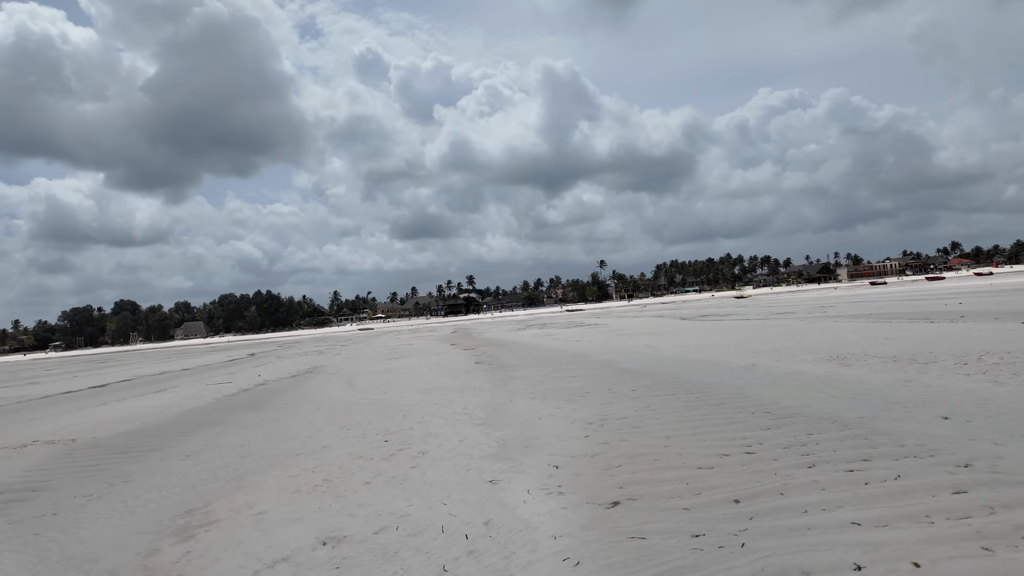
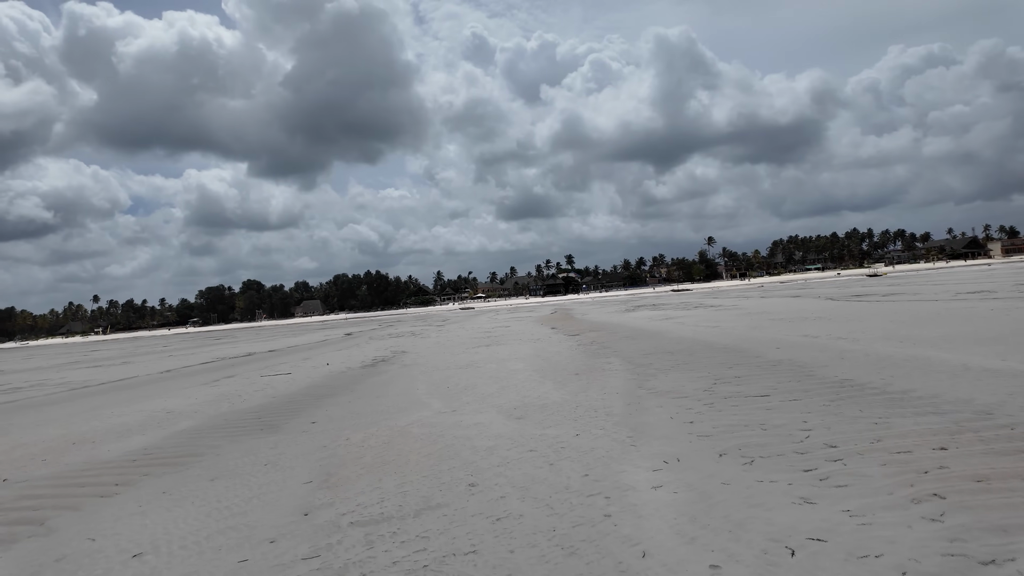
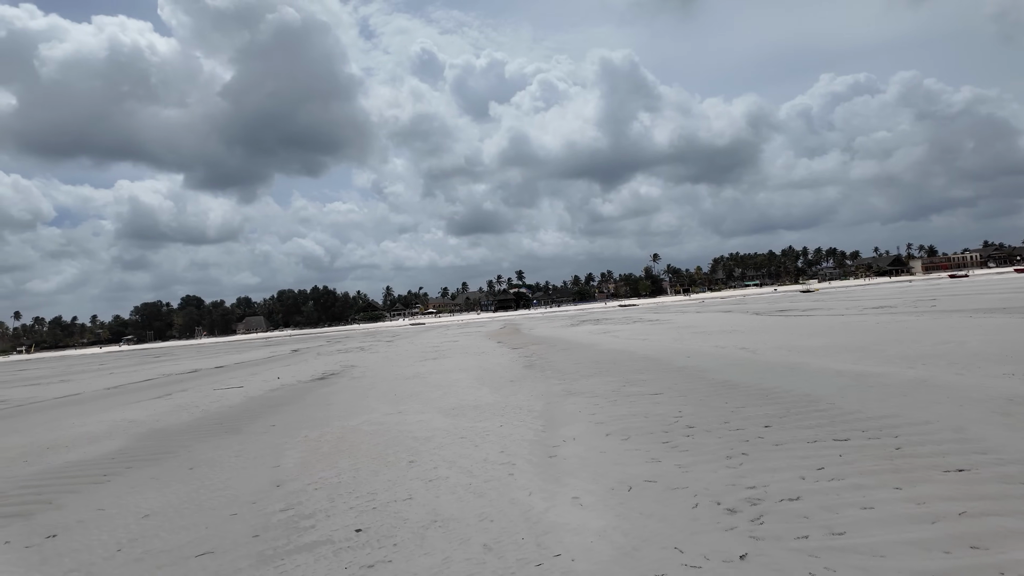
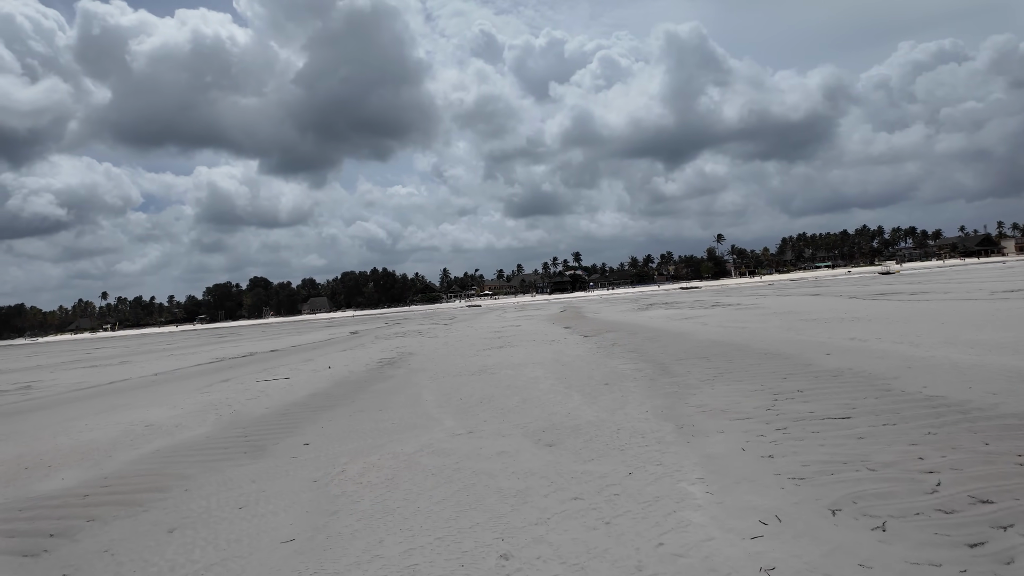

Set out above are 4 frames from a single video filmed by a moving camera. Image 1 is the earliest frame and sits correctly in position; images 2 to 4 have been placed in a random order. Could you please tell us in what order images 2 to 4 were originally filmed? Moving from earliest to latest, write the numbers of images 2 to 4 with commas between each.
3, 2, 4
